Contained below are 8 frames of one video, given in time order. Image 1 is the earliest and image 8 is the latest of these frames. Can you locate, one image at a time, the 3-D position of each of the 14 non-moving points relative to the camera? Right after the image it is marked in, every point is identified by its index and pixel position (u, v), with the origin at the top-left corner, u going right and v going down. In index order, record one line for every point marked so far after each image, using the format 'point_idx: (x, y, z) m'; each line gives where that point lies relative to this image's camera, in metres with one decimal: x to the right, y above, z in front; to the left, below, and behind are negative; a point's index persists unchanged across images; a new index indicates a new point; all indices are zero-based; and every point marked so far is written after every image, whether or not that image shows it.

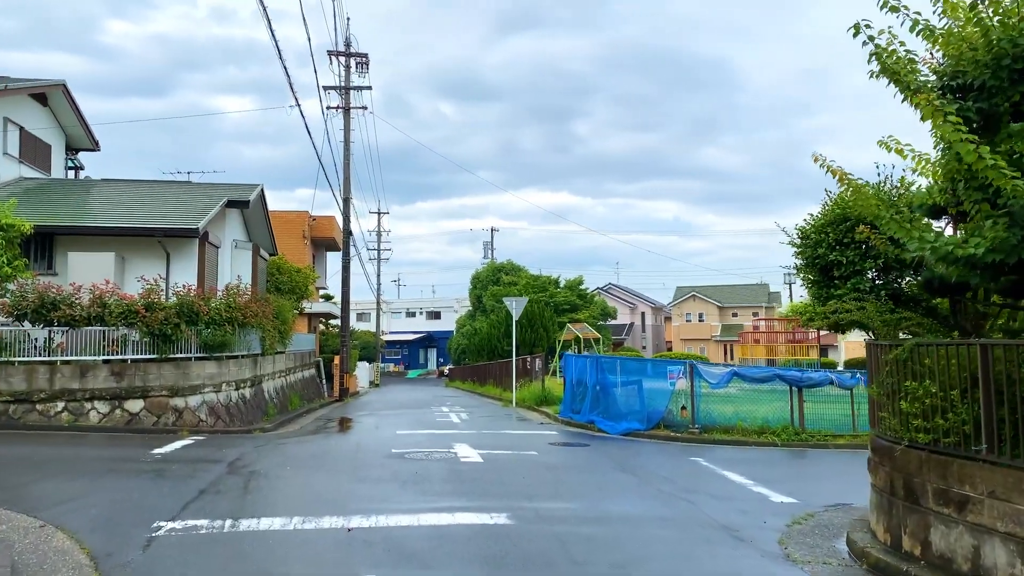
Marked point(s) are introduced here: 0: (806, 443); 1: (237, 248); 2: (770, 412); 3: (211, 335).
0: (+5.0, -2.7, +14.0) m
1: (-6.1, +0.9, +18.2) m
2: (+4.5, -2.2, +14.4) m
3: (-5.2, -0.8, +14.3) m
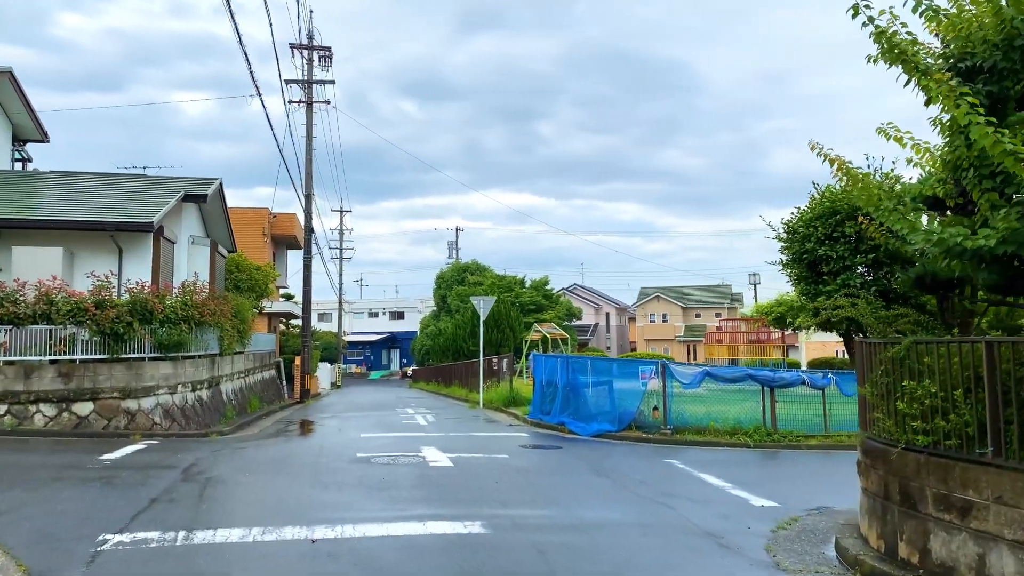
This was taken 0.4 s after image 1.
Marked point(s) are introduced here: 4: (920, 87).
0: (+4.5, -2.6, +13.9) m
1: (-6.8, +0.9, +17.5) m
2: (+4.0, -2.1, +14.2) m
3: (-5.7, -0.8, +13.7) m
4: (+2.2, +1.1, +4.4) m
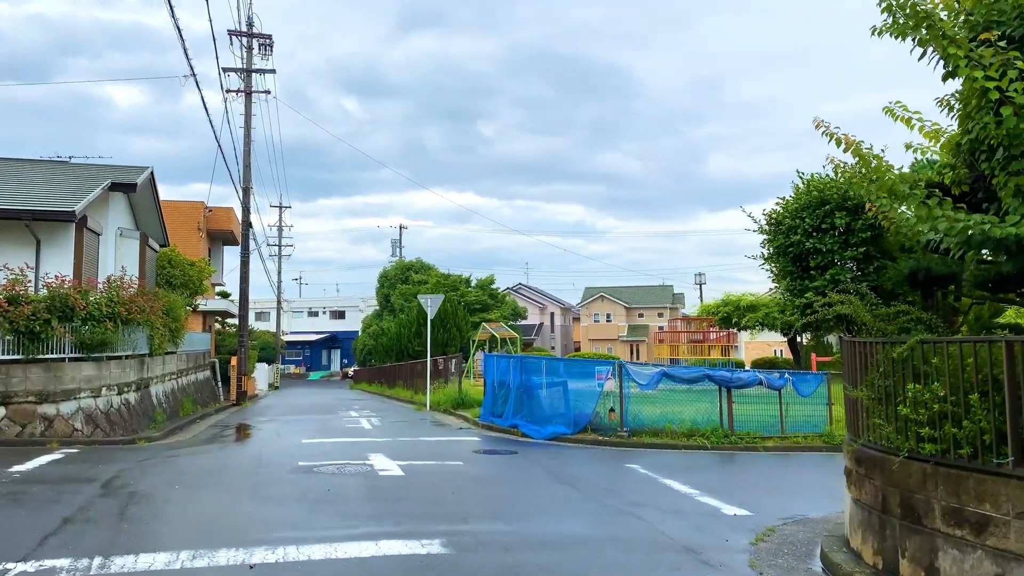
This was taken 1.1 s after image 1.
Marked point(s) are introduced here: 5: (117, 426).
0: (+3.7, -2.6, +13.6) m
1: (-7.8, +1.0, +16.4) m
2: (+3.2, -2.1, +13.9) m
3: (-6.5, -0.7, +12.6) m
4: (+2.1, +1.1, +4.0) m
5: (-6.2, -2.2, +13.0) m
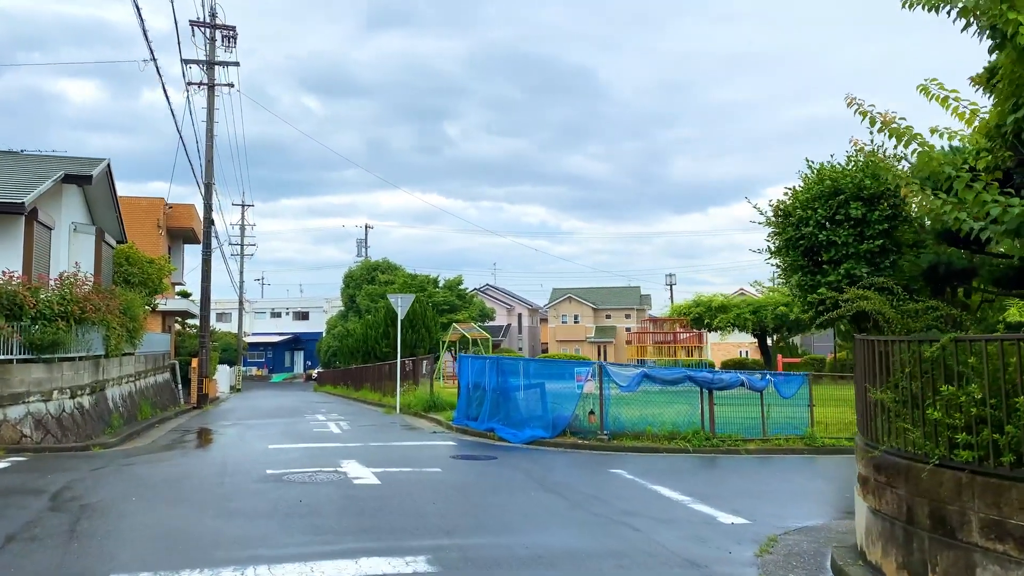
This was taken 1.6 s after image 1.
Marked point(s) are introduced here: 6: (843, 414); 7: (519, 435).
0: (+3.3, -2.6, +13.2) m
1: (-8.3, +1.1, +15.6) m
2: (+2.8, -2.1, +13.5) m
3: (-6.8, -0.6, +11.9) m
4: (+2.1, +1.2, +3.6) m
5: (-6.6, -2.1, +12.2) m
6: (+5.9, -2.3, +14.6) m
7: (+0.1, -2.4, +13.5) m
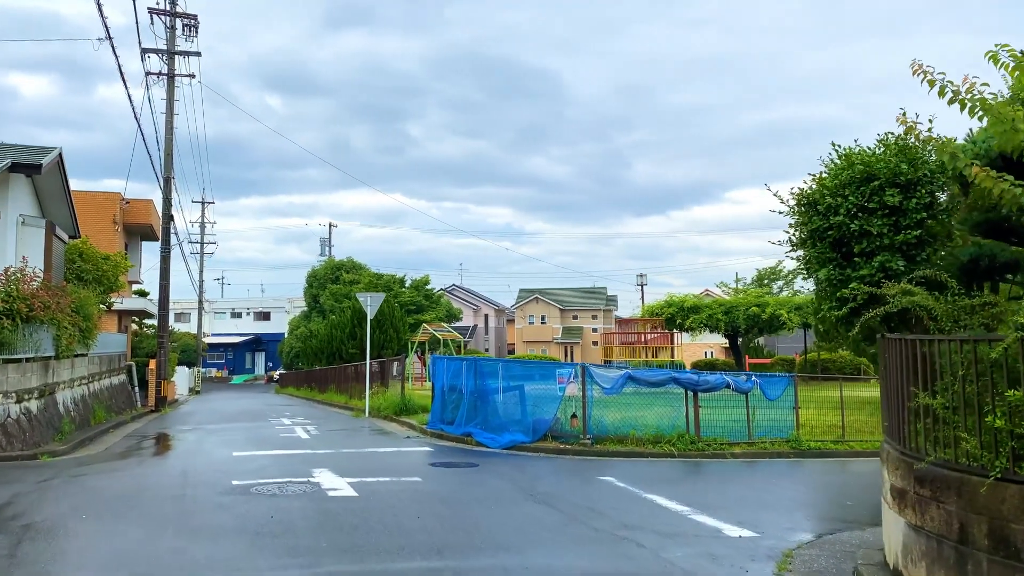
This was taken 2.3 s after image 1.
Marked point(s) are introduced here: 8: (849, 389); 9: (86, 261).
0: (+3.0, -2.6, +12.8) m
1: (-8.7, +1.1, +14.6) m
2: (+2.4, -2.1, +13.1) m
3: (-7.1, -0.6, +11.0) m
4: (+2.3, +1.2, +3.1) m
5: (-6.9, -2.1, +11.3) m
6: (+5.5, -2.2, +14.3) m
7: (-0.2, -2.4, +12.9) m
8: (+6.1, -1.8, +14.7) m
9: (-10.4, +0.7, +20.0) m
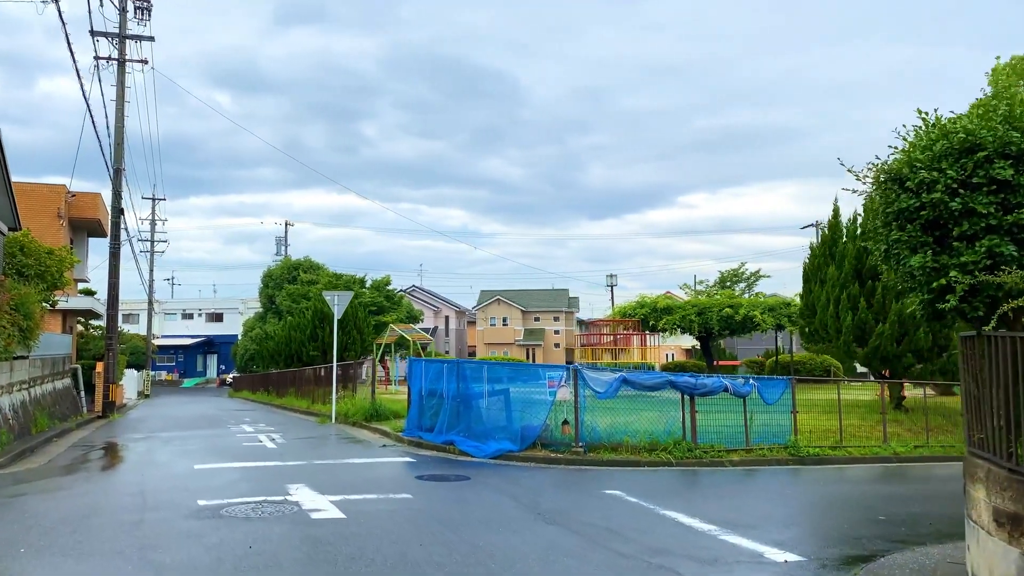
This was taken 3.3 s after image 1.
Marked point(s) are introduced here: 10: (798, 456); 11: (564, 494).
0: (+2.8, -2.5, +12.1) m
1: (-9.0, +1.2, +13.3) m
2: (+2.2, -2.0, +12.3) m
3: (-7.2, -0.5, +9.7) m
4: (+2.6, +1.3, +2.4) m
5: (-7.0, -2.0, +10.1) m
6: (+5.2, -2.2, +13.7) m
7: (-0.4, -2.3, +12.0) m
8: (+5.8, -1.8, +14.2) m
9: (-10.9, +0.7, +18.5) m
10: (+4.5, -2.6, +12.9) m
11: (+0.5, -2.2, +8.5) m
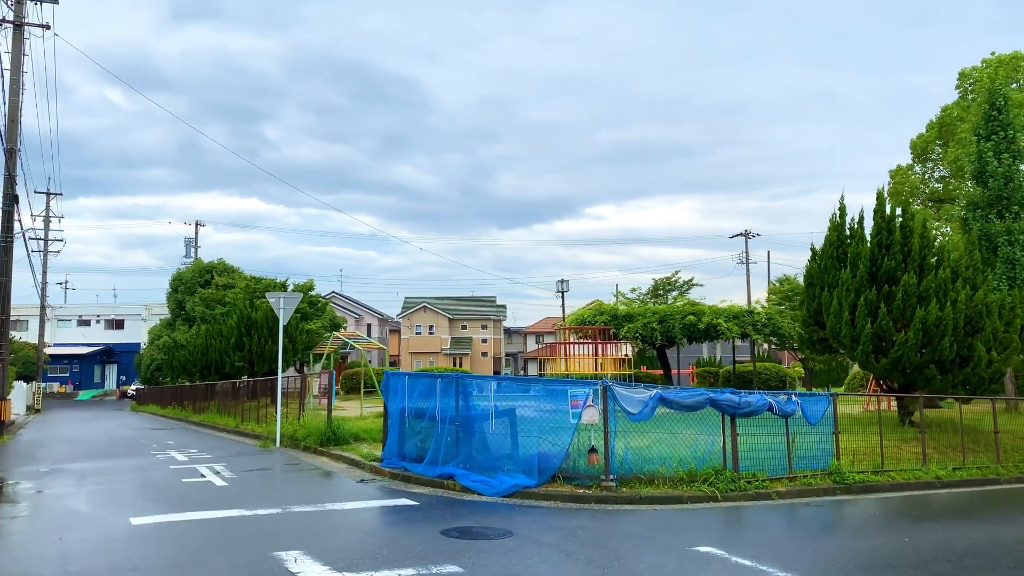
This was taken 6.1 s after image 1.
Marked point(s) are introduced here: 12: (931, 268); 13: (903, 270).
0: (+2.9, -2.6, +10.2) m
1: (-8.9, +1.3, +10.2) m
2: (+2.3, -2.1, +10.4) m
3: (-6.7, -0.4, +6.8) m
4: (+3.8, +1.3, +0.6) m
5: (-6.6, -1.9, +7.2) m
6: (+5.2, -2.3, +12.1) m
7: (-0.3, -2.3, +9.8) m
8: (+5.7, -1.9, +12.6) m
9: (-11.4, +0.8, +15.2) m
10: (+4.5, -2.7, +11.2) m
11: (+1.1, -2.1, +6.5) m
12: (+7.4, +0.4, +14.5) m
13: (+7.0, +0.3, +14.6) m
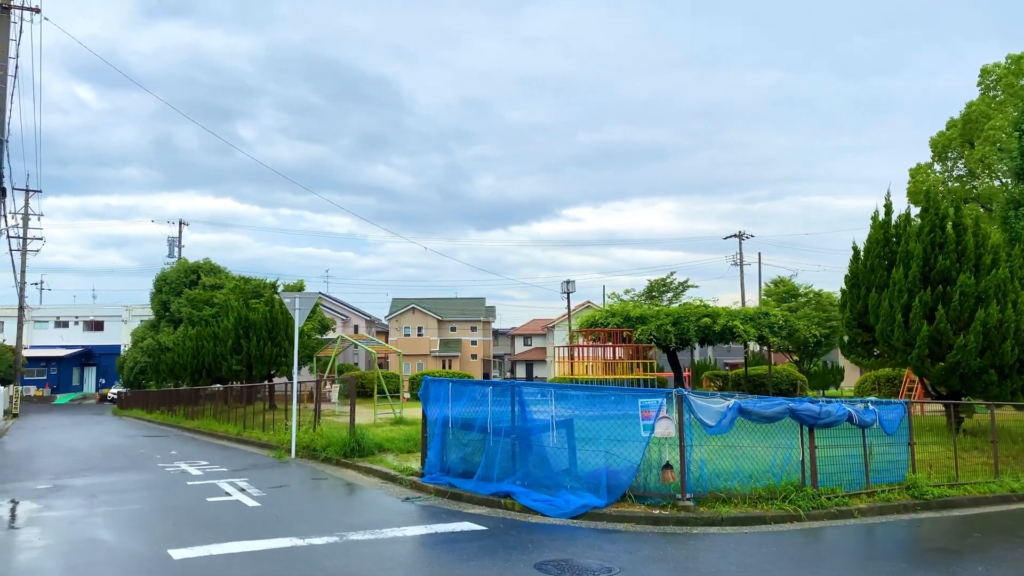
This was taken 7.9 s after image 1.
0: (+3.6, -2.6, +9.4) m
1: (-8.2, +1.3, +9.1) m
2: (+3.0, -2.1, +9.6) m
3: (-5.9, -0.4, +5.7) m
4: (+4.8, +1.4, -0.2) m
5: (-5.8, -1.9, +6.1) m
6: (+5.8, -2.3, +11.3) m
7: (+0.4, -2.3, +8.9) m
8: (+6.3, -1.9, +11.9) m
9: (-10.8, +0.8, +14.0) m
10: (+5.2, -2.7, +10.4) m
11: (+1.9, -2.1, +5.6) m
12: (+8.0, +0.4, +13.8) m
13: (+7.5, +0.3, +13.9) m
